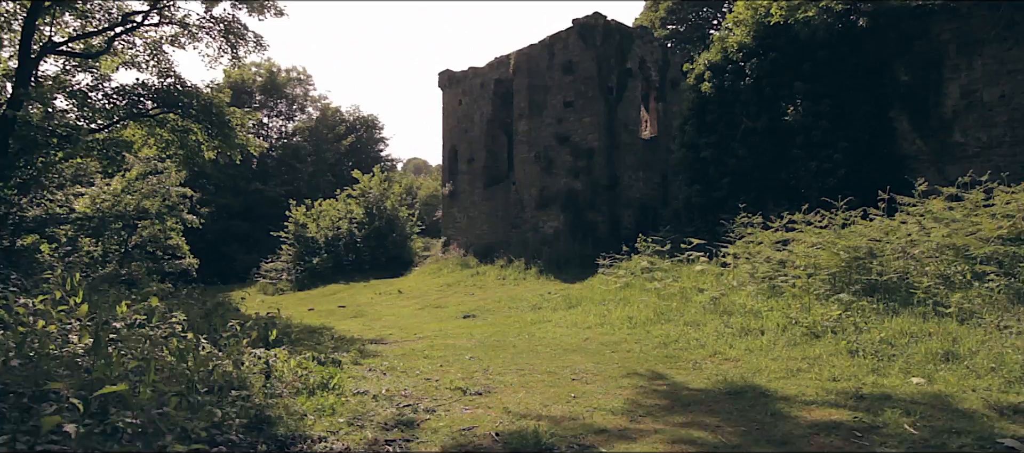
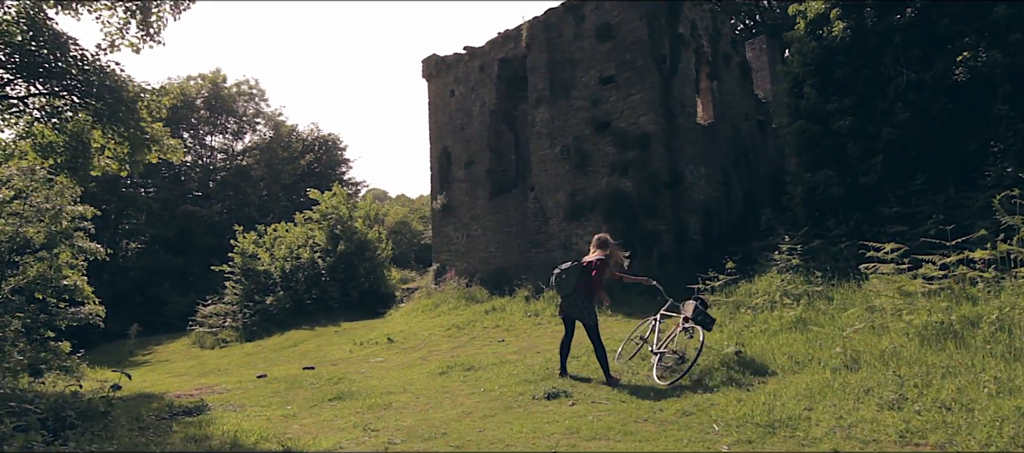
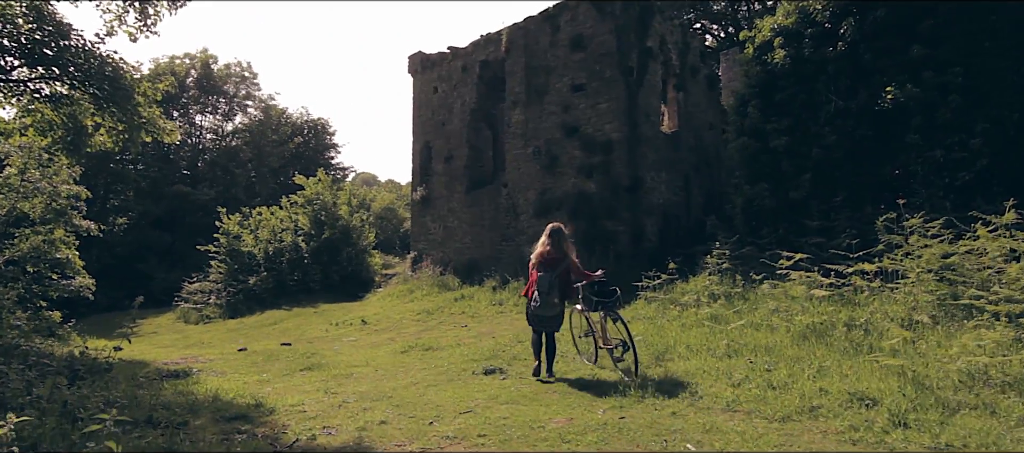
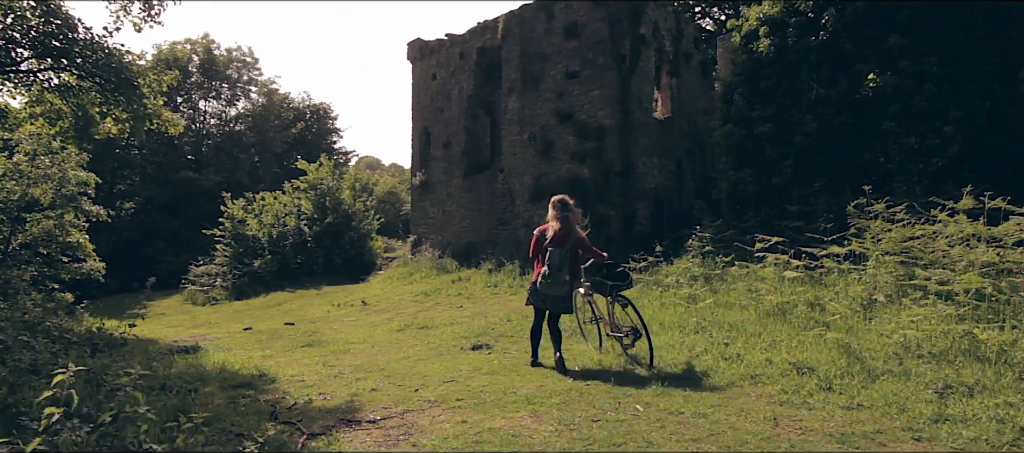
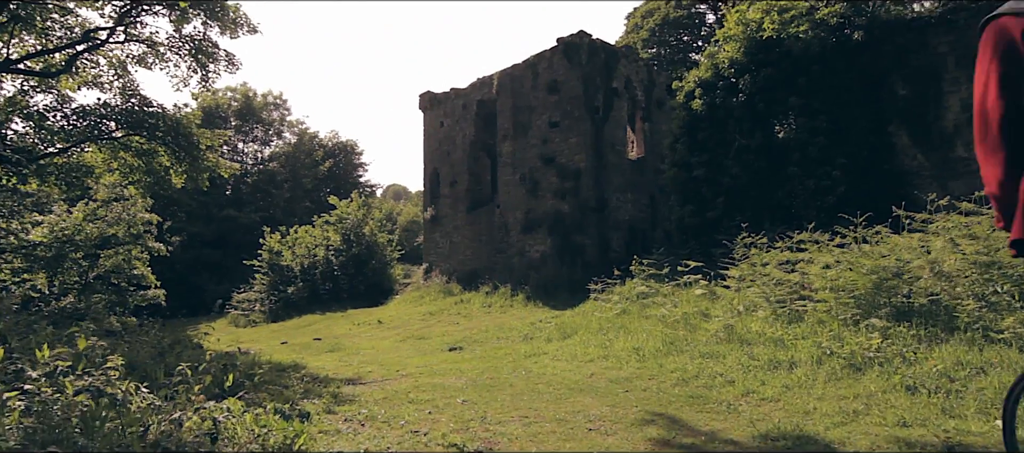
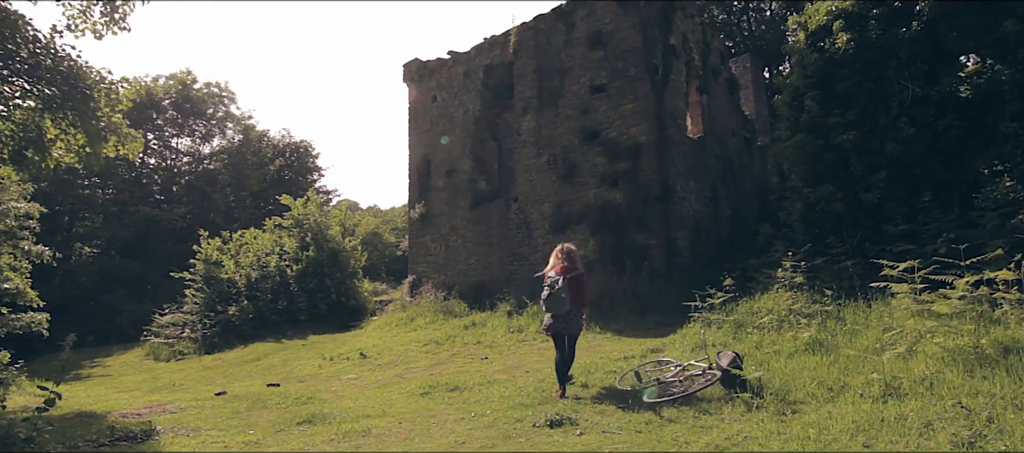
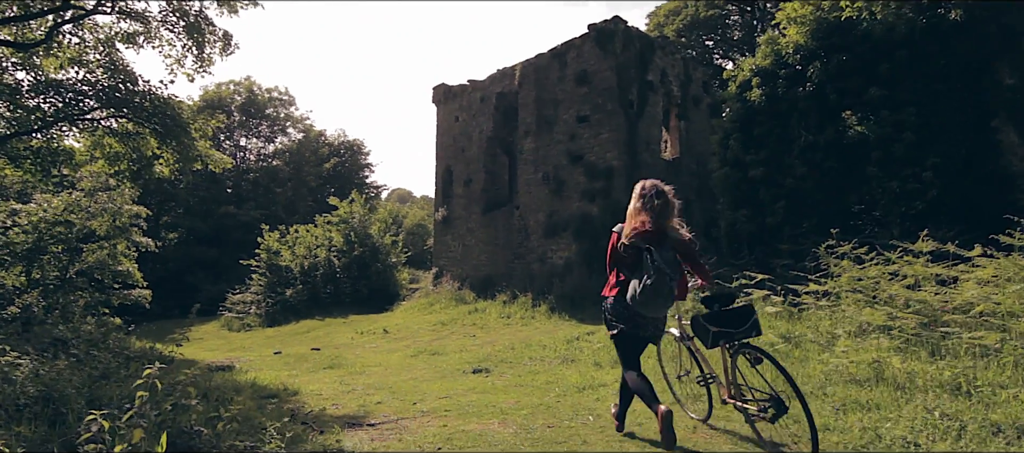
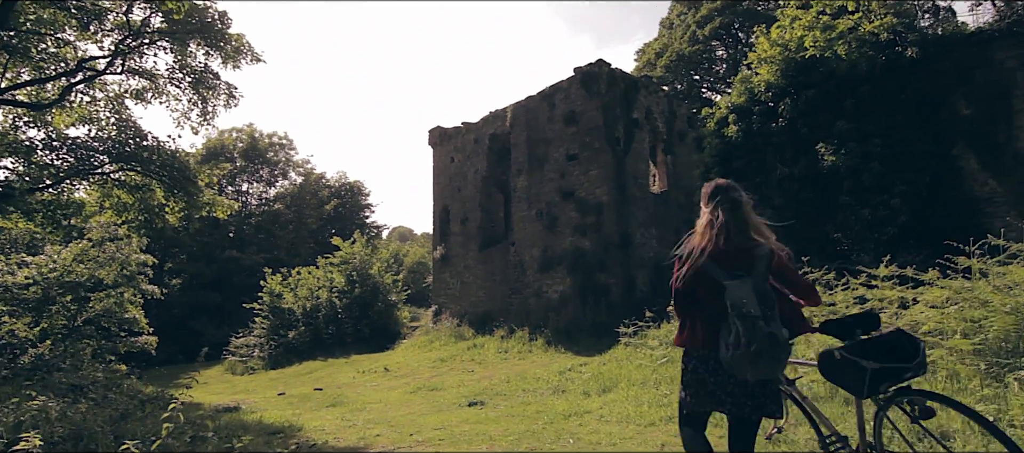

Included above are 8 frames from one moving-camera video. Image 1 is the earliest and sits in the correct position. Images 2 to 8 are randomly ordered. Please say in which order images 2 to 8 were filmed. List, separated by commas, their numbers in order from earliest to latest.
5, 8, 7, 4, 3, 2, 6
